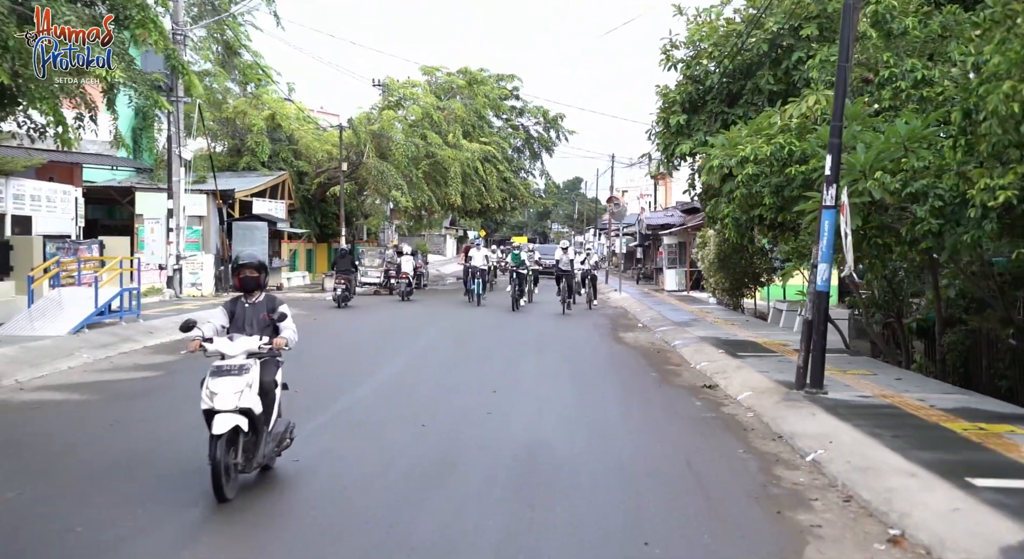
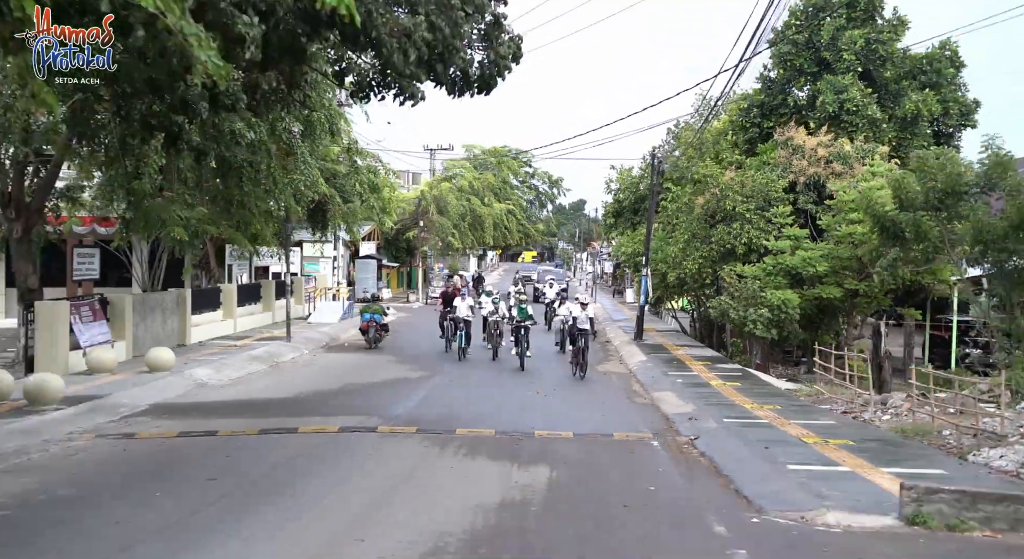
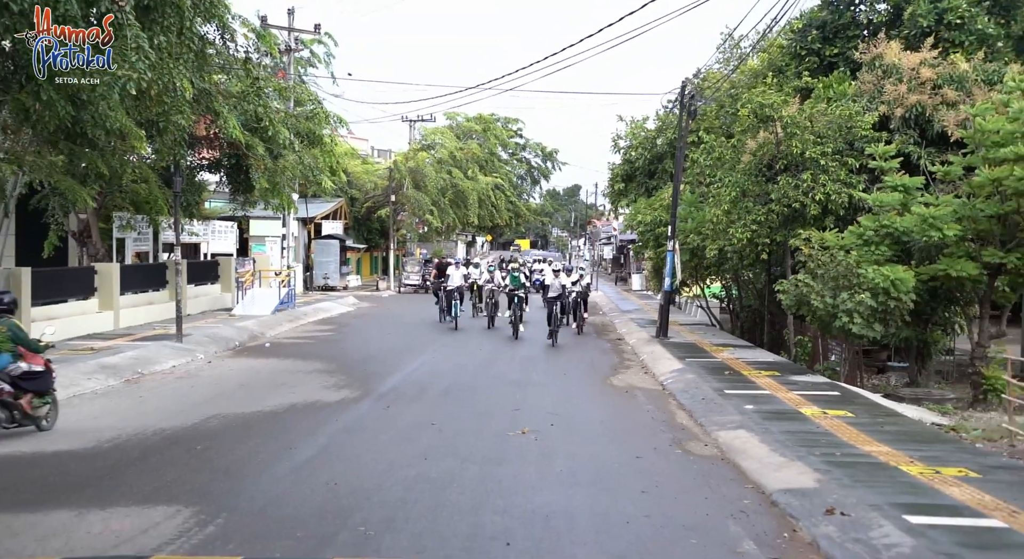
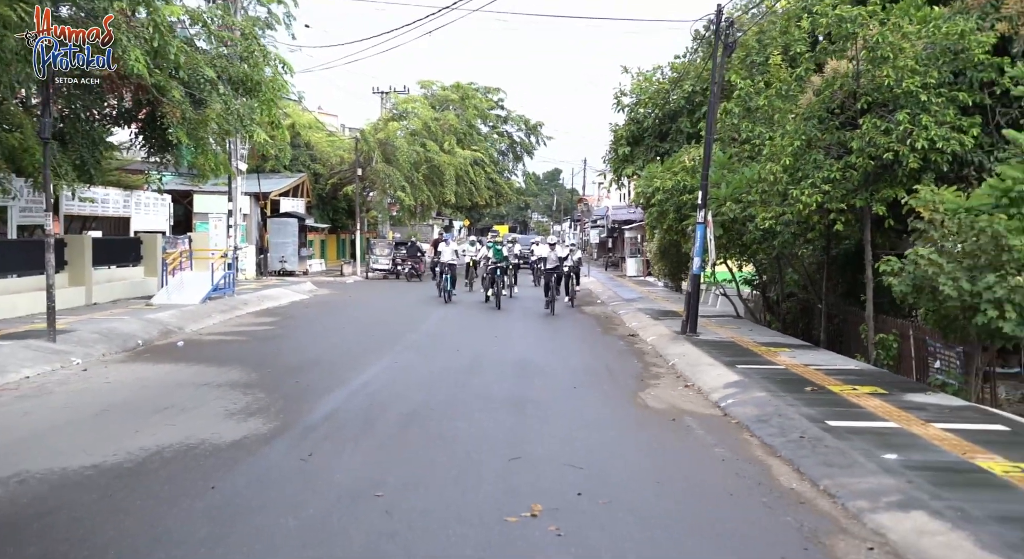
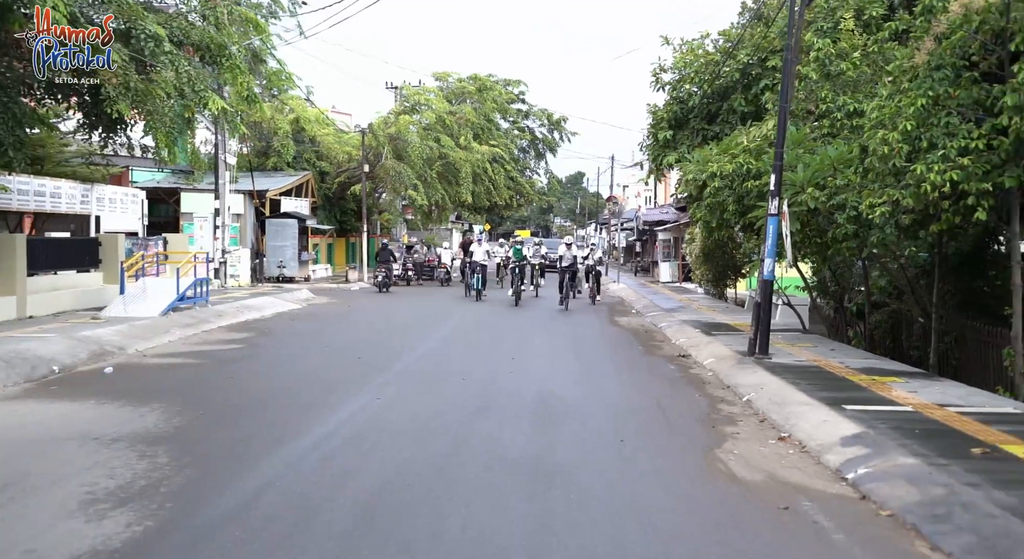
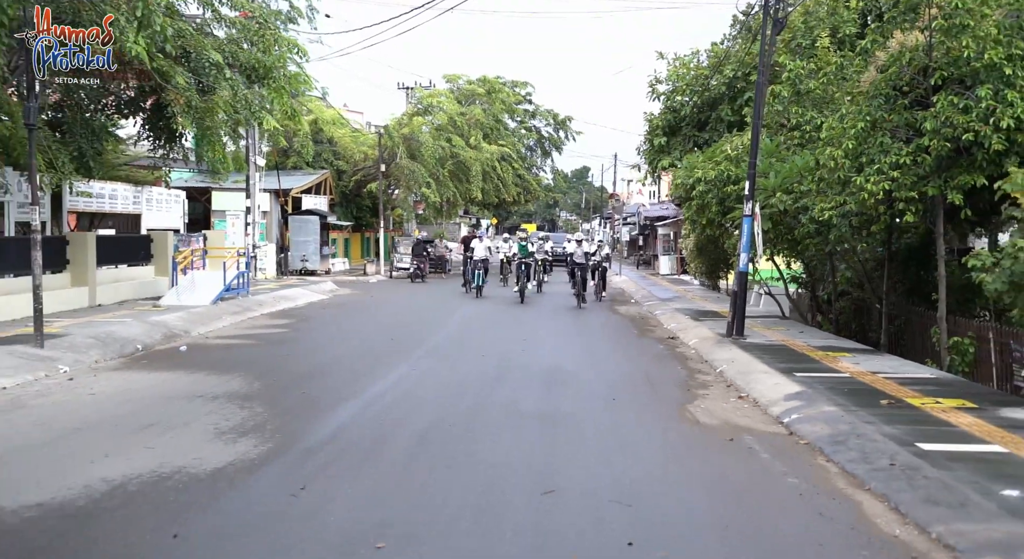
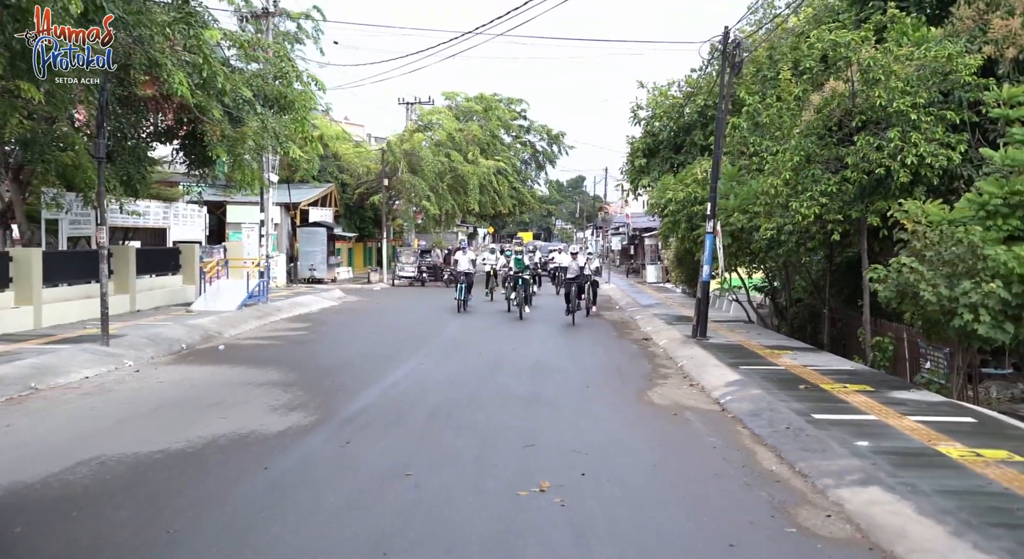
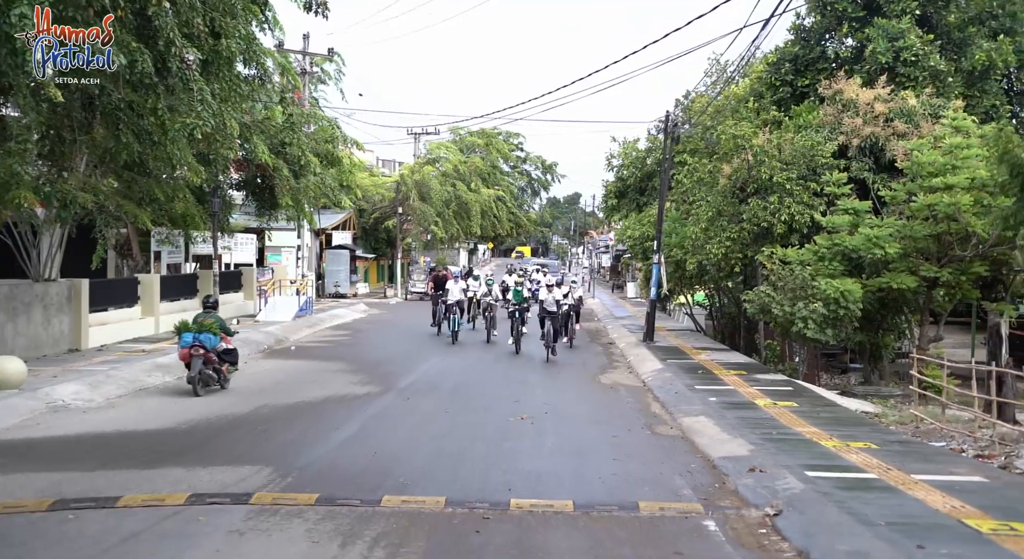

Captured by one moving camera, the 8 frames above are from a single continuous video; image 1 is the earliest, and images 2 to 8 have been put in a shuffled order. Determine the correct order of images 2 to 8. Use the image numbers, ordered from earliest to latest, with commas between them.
5, 6, 4, 7, 3, 8, 2
